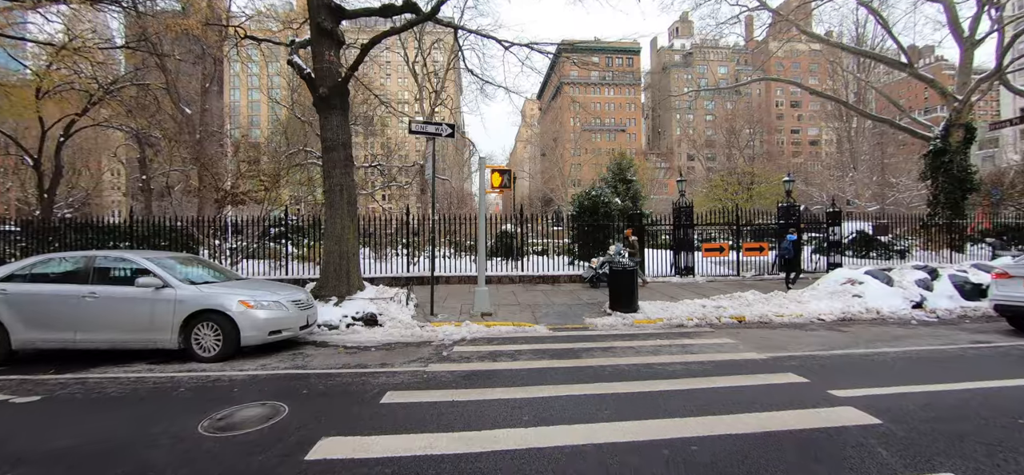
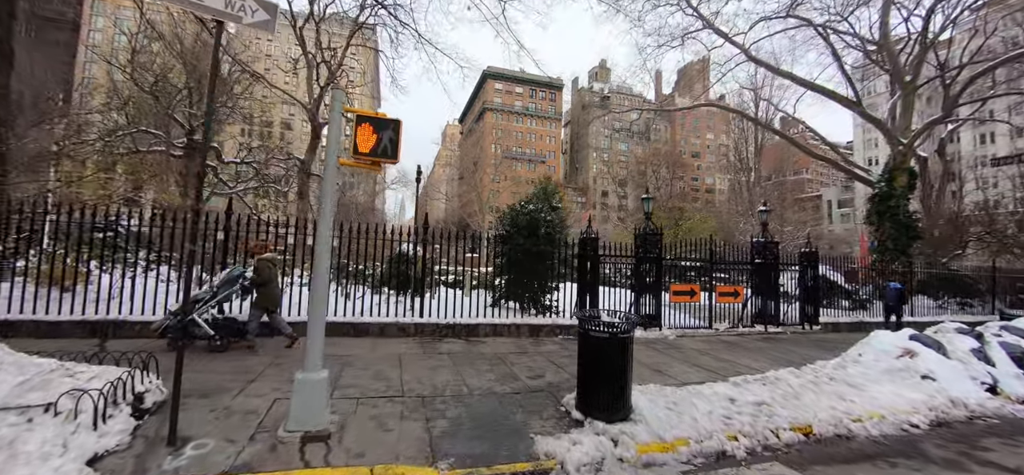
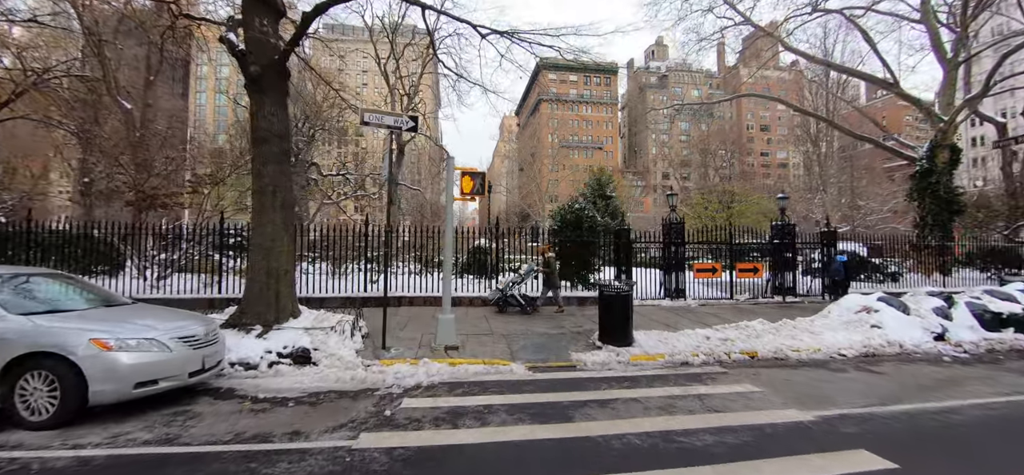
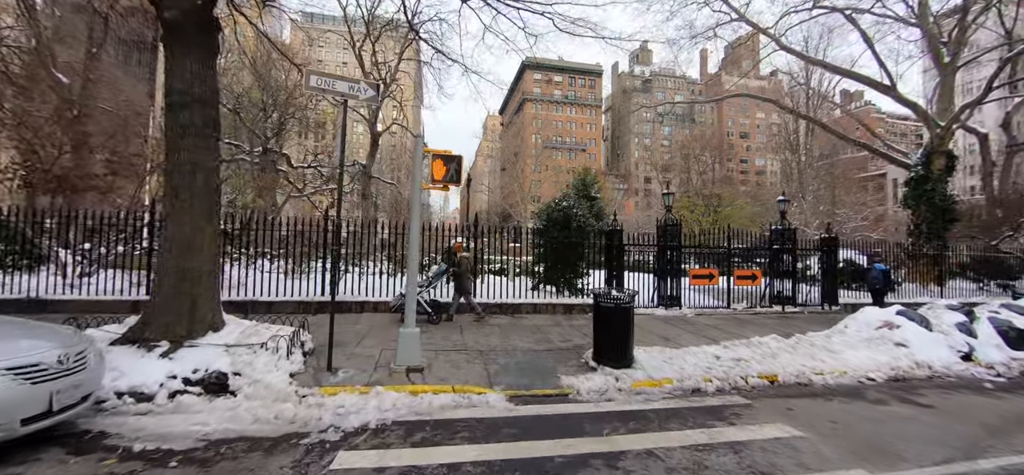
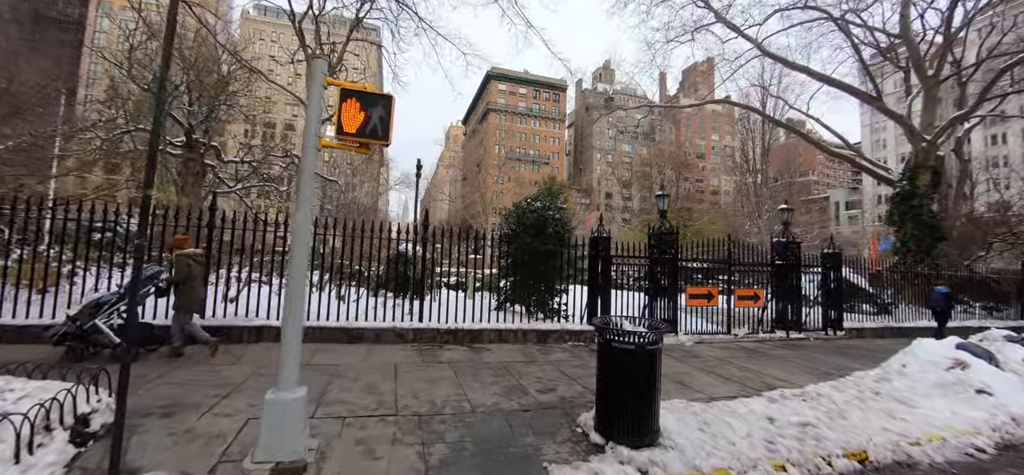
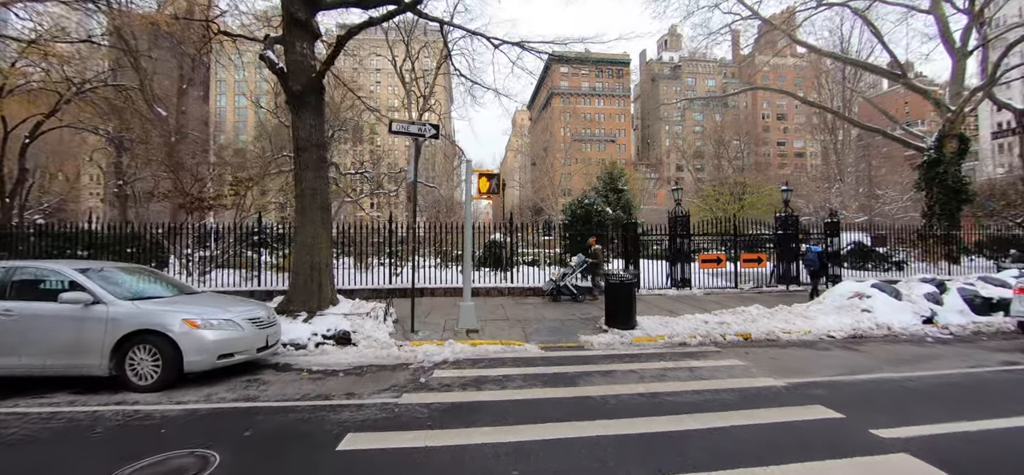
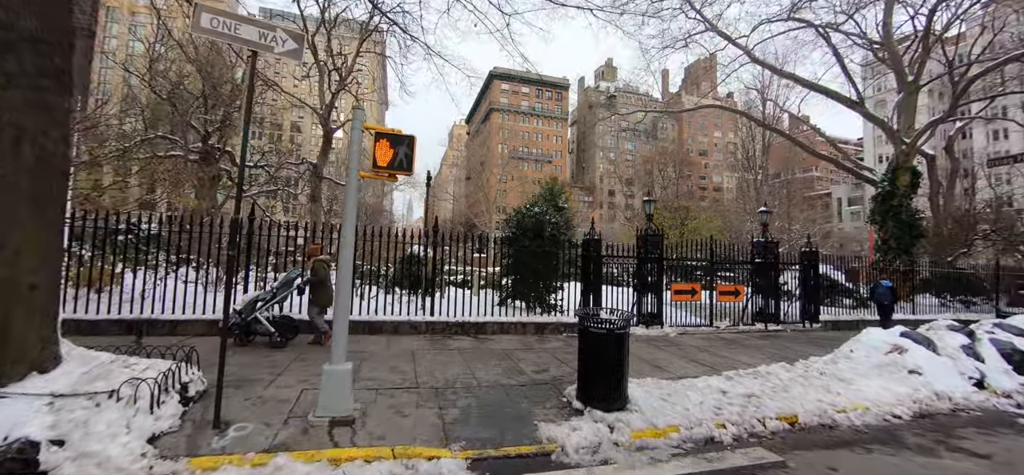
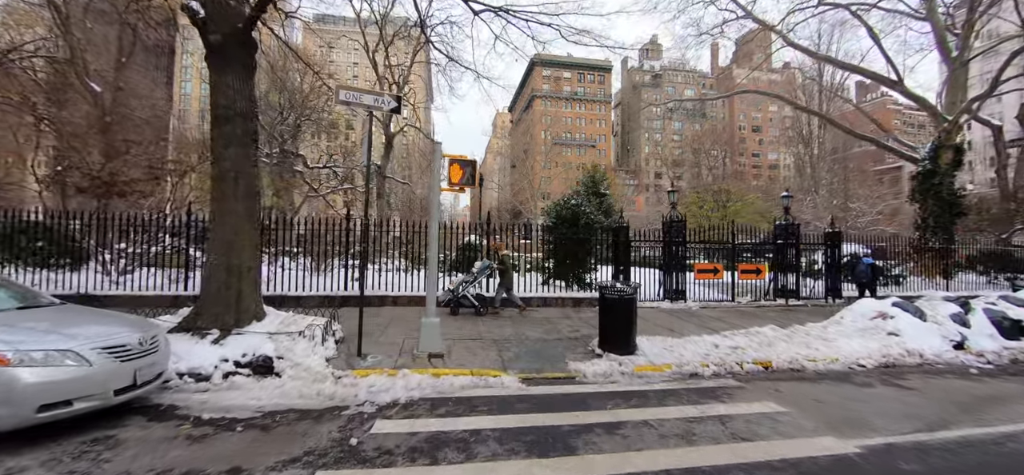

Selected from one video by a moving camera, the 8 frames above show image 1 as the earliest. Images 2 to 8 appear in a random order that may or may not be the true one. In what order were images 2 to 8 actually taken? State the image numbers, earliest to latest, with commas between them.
6, 3, 8, 4, 7, 2, 5
